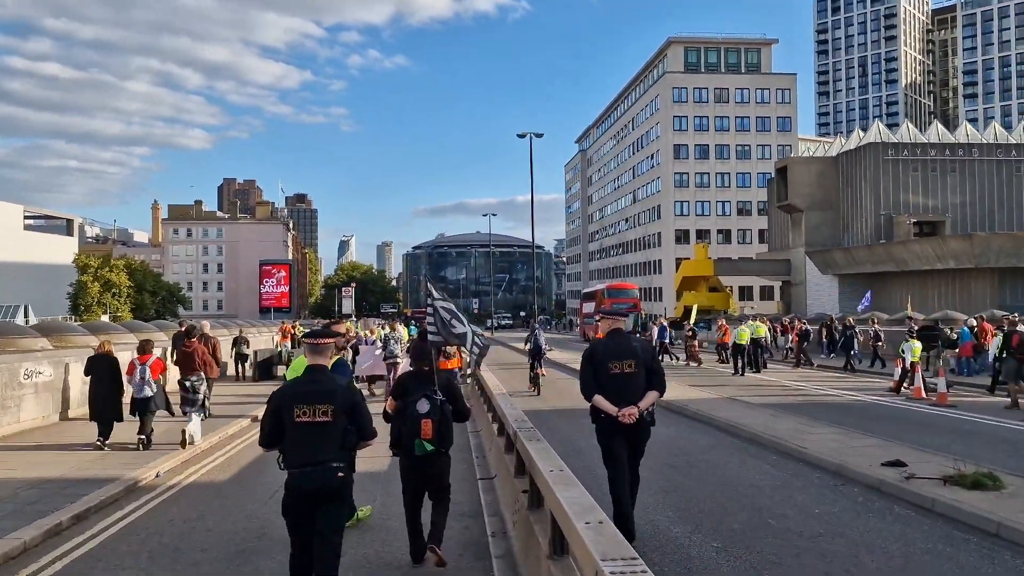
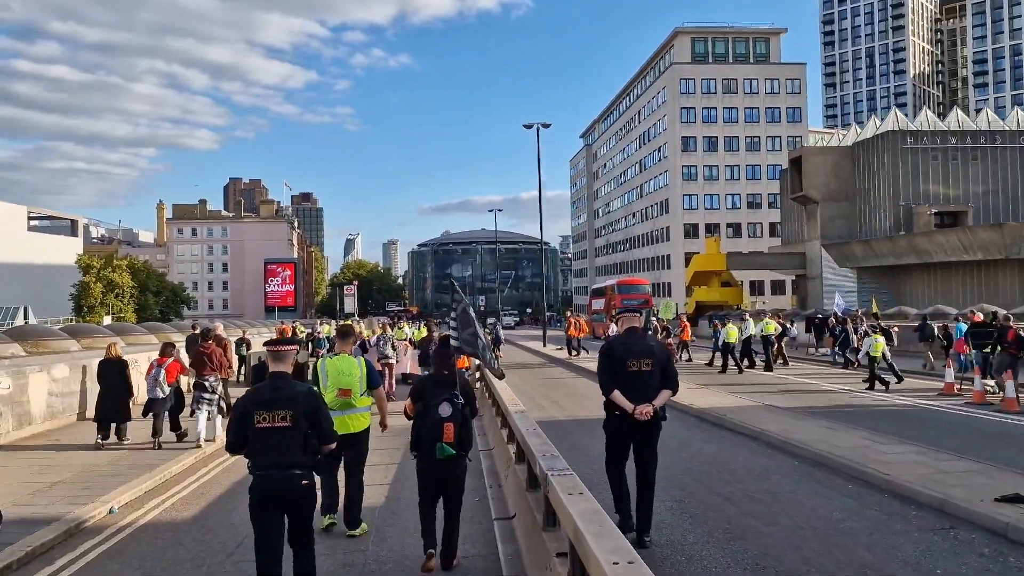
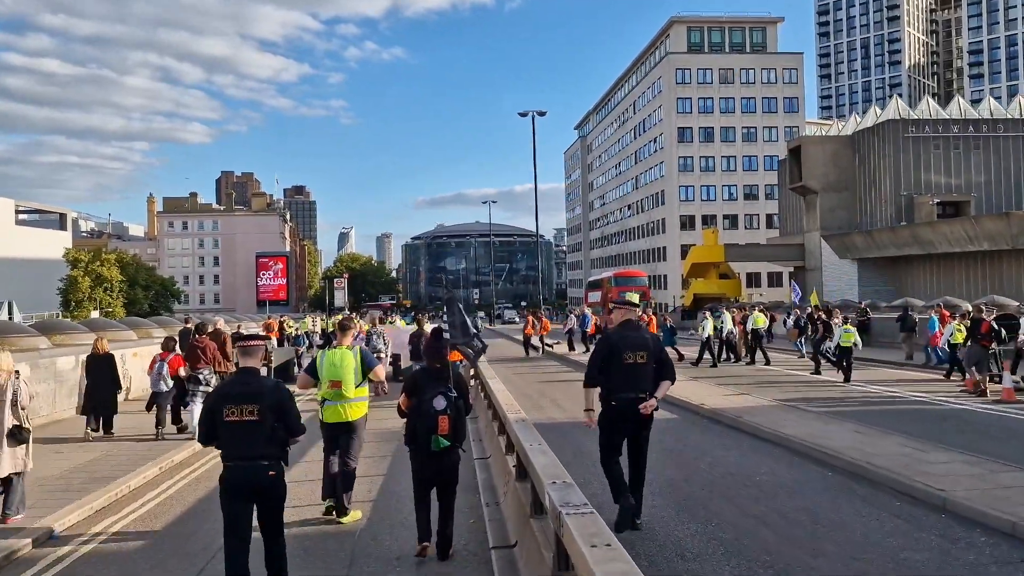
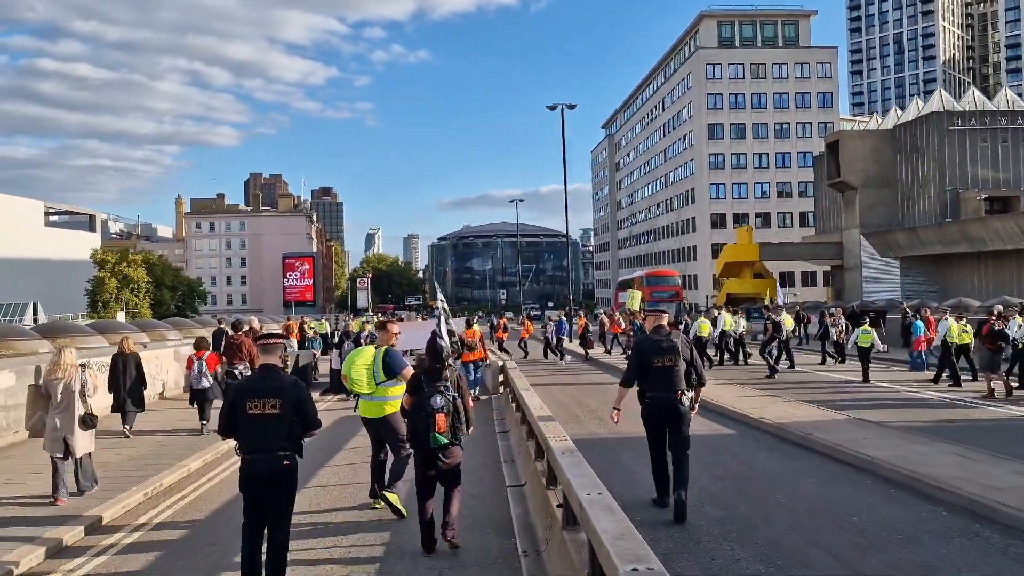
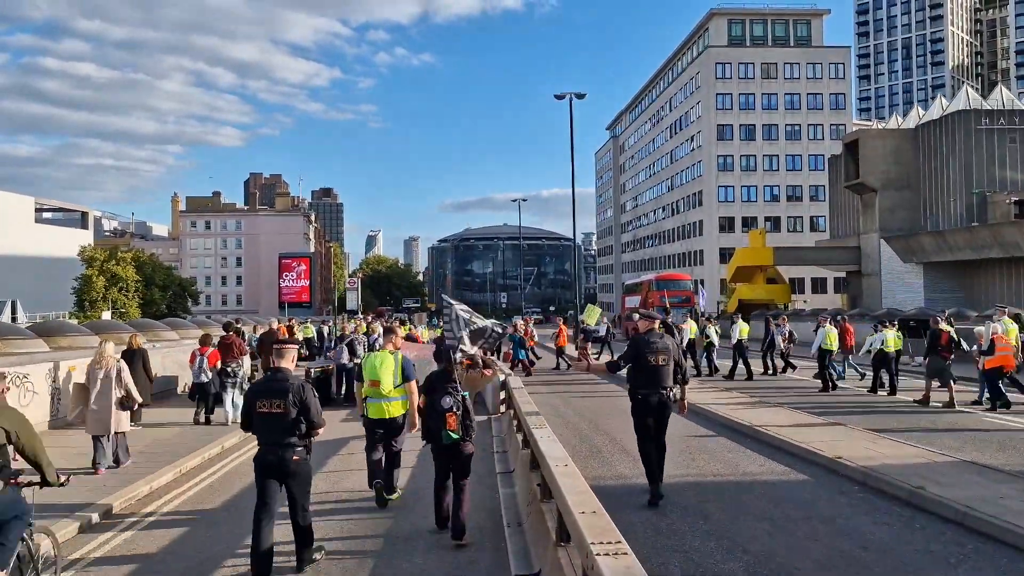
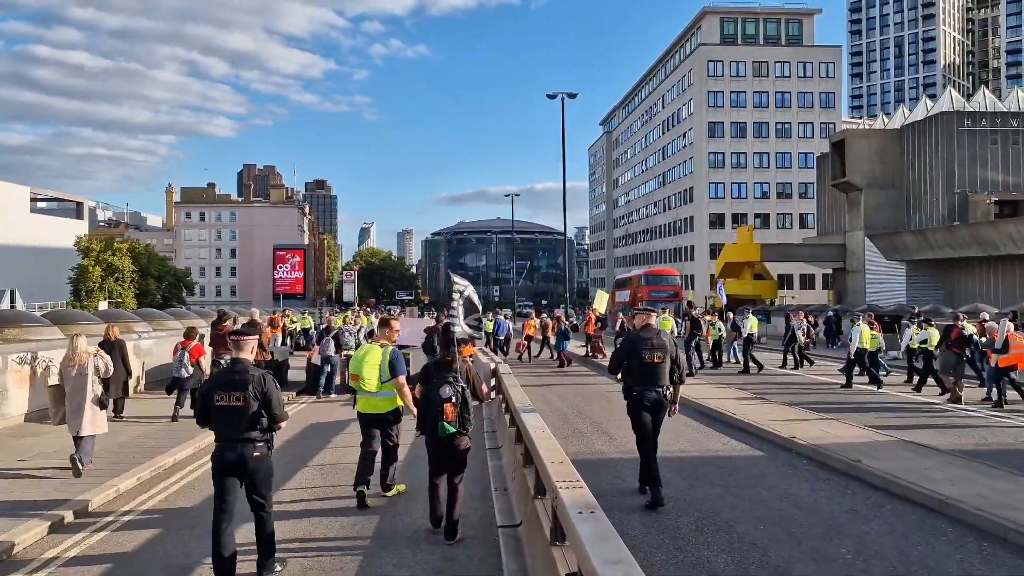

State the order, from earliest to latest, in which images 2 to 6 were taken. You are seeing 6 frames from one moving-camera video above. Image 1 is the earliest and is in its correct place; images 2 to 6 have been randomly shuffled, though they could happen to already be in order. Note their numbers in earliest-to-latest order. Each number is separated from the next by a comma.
2, 3, 4, 6, 5
